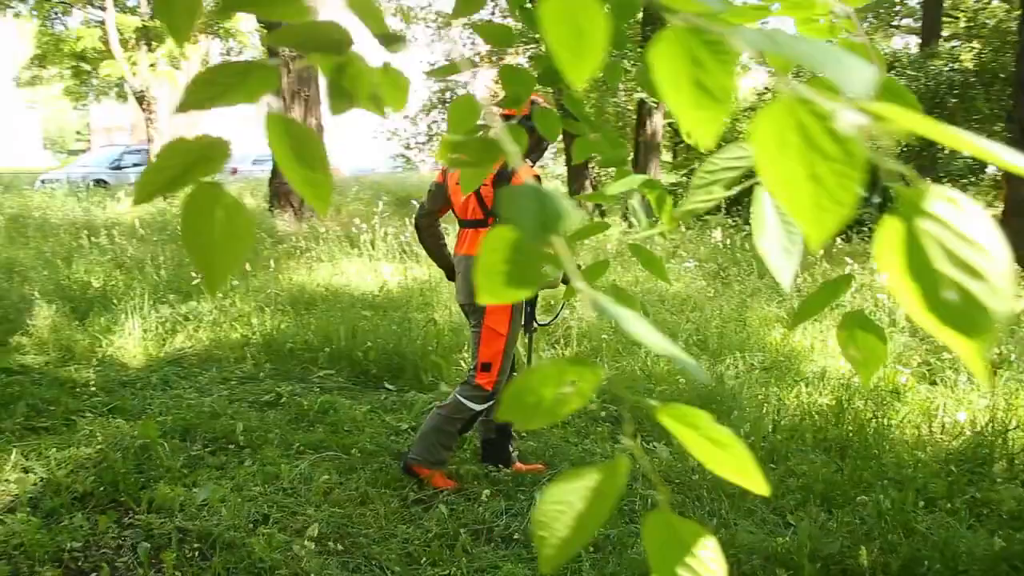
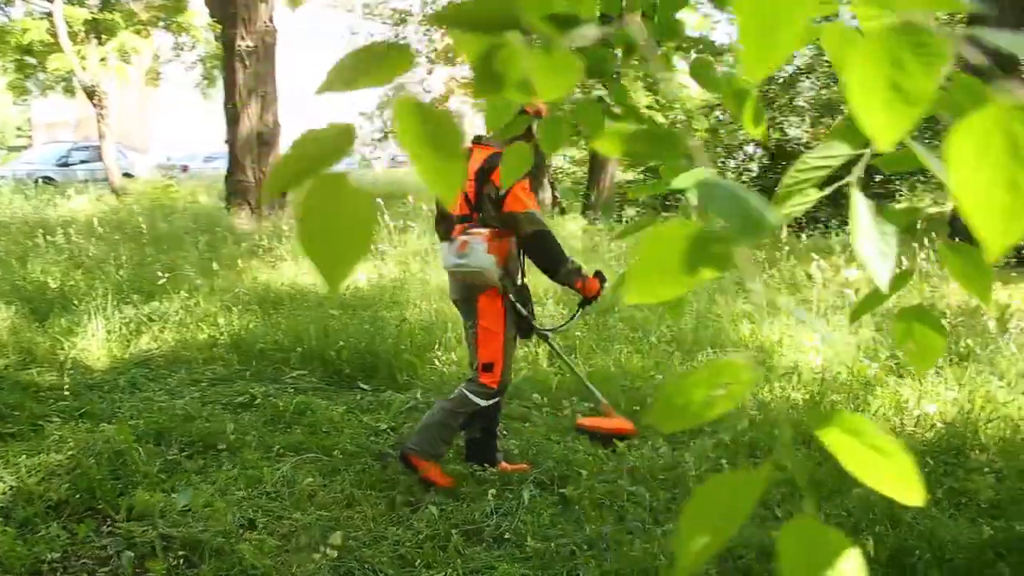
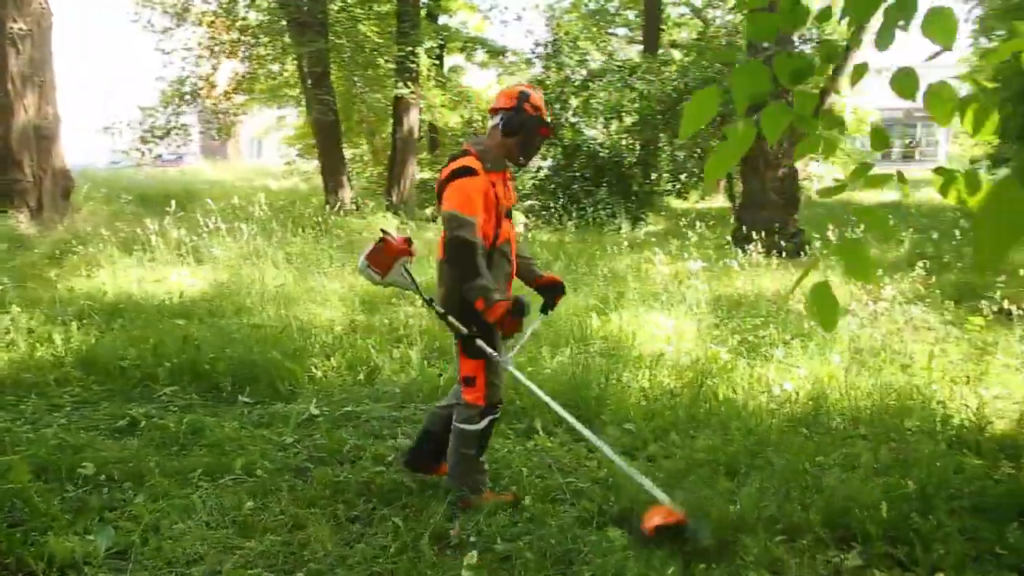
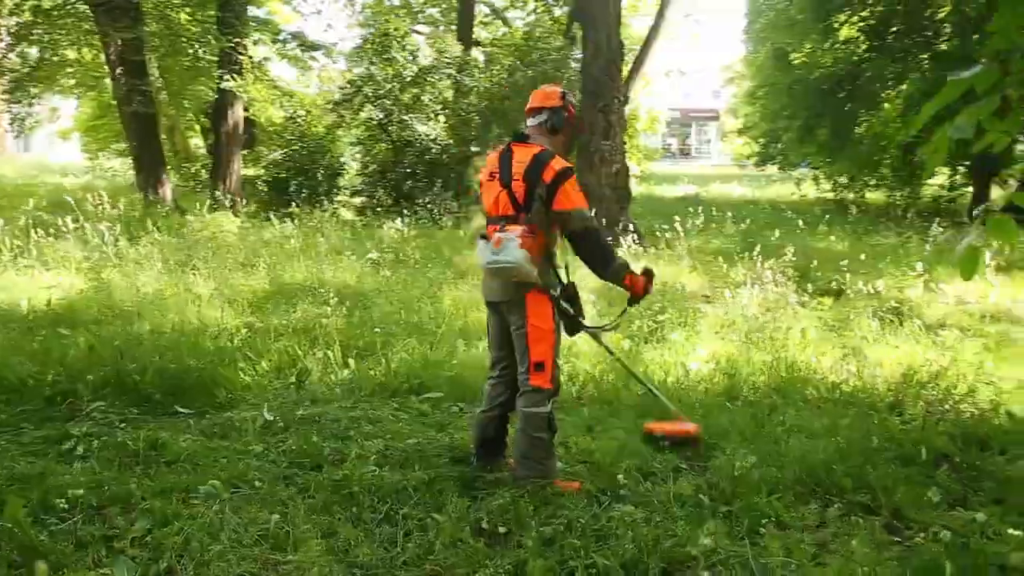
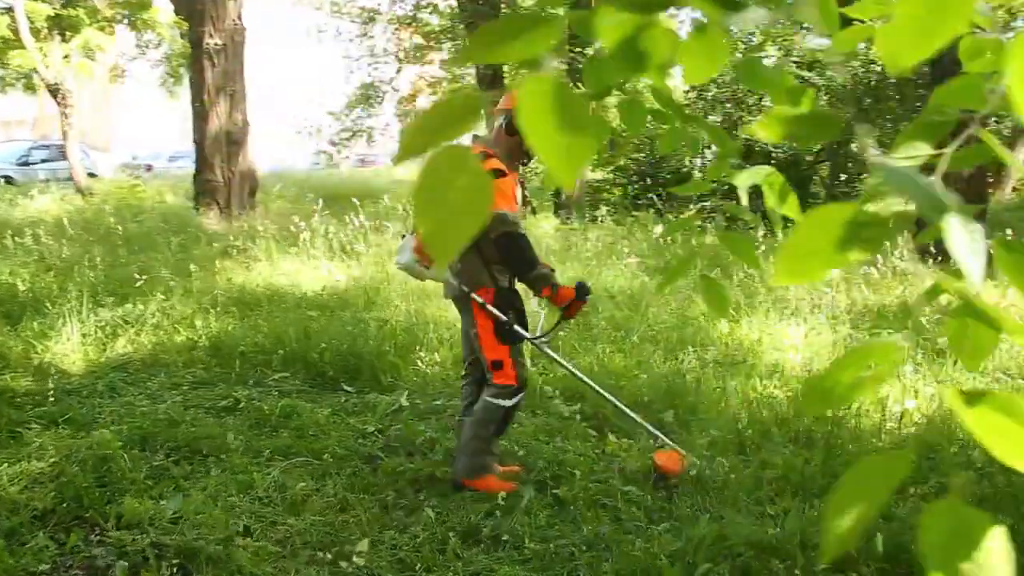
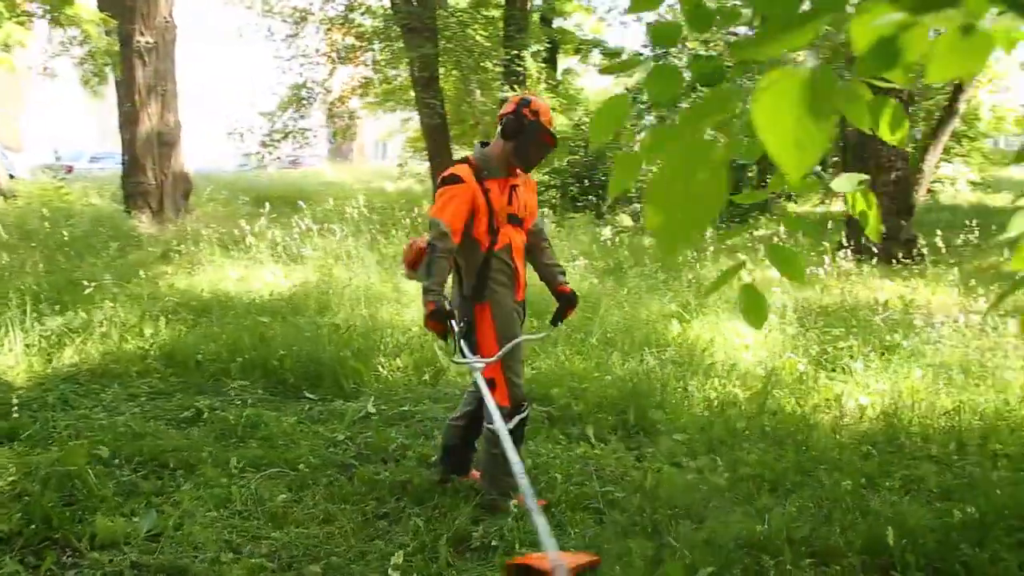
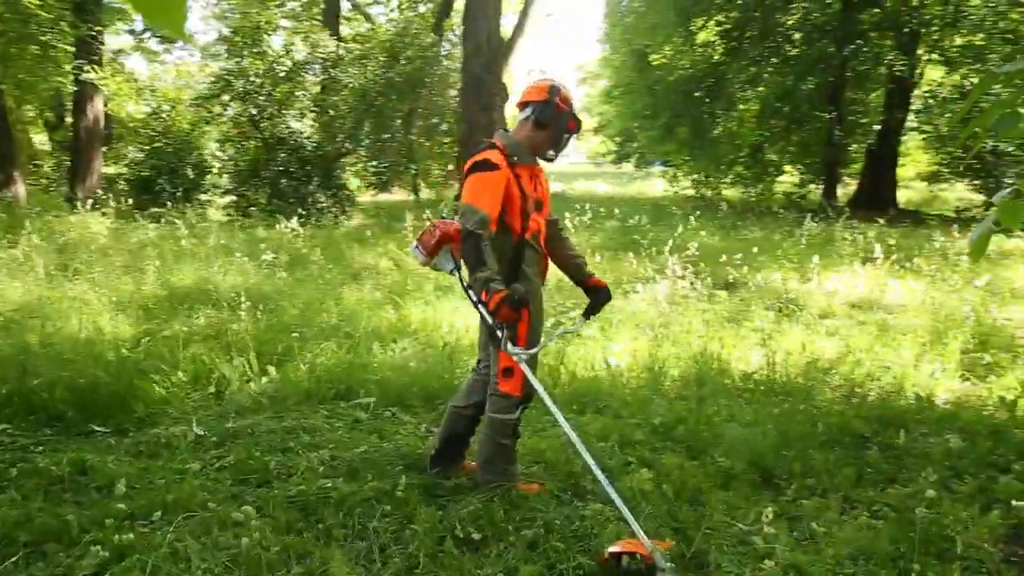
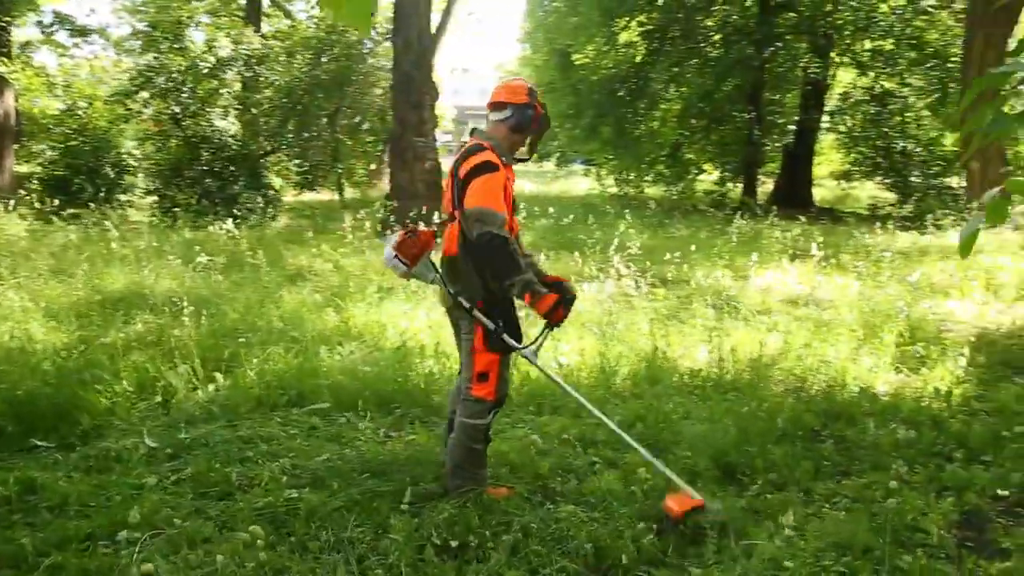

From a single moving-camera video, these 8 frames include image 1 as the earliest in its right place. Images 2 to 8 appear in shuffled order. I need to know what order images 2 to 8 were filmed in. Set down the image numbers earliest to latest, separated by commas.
2, 5, 6, 3, 4, 7, 8
